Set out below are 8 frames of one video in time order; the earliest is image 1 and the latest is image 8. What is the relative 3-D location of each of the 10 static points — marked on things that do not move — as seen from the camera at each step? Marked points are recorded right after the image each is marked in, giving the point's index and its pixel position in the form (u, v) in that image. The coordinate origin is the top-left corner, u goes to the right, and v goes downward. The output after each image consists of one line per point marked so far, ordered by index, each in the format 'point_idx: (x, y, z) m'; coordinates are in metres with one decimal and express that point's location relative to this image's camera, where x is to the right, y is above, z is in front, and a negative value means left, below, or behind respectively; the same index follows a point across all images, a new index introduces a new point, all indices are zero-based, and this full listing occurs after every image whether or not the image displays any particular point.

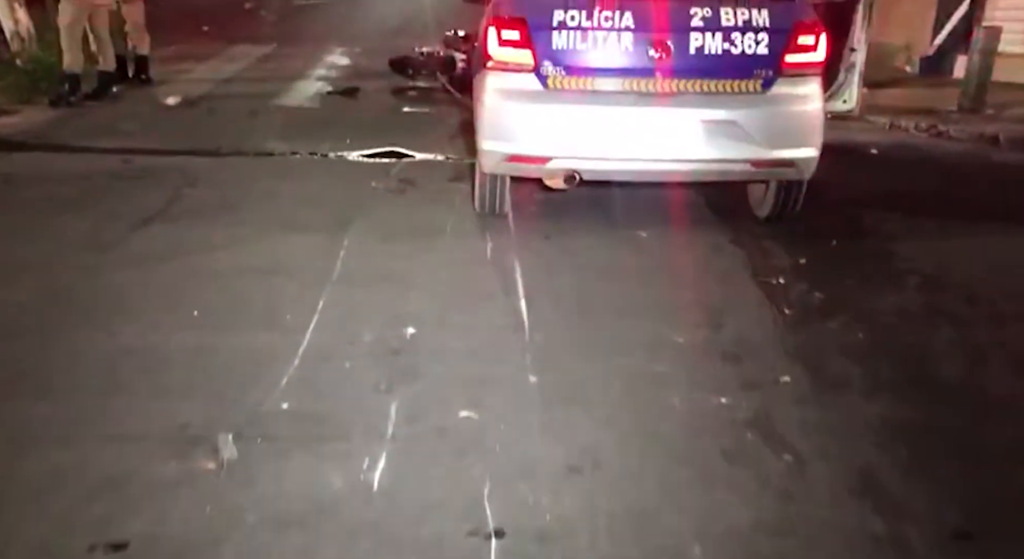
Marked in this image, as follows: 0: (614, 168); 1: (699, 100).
0: (+0.5, +0.6, +4.8) m
1: (+0.9, +0.9, +4.7) m
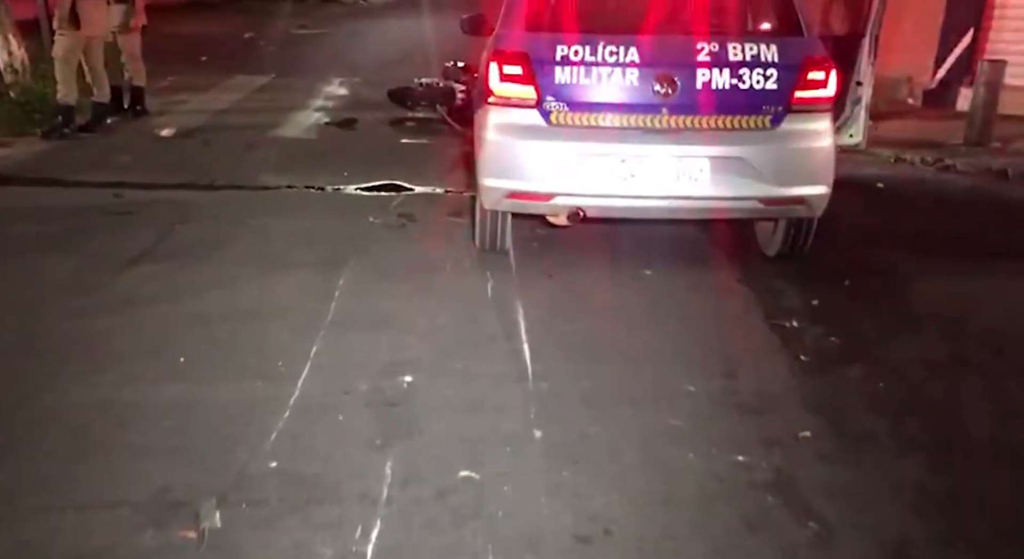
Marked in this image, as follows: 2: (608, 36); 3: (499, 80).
0: (+0.5, +0.4, +4.7) m
1: (+0.9, +0.7, +4.6) m
2: (+0.5, +1.2, +4.7) m
3: (-0.1, +1.0, +4.7) m
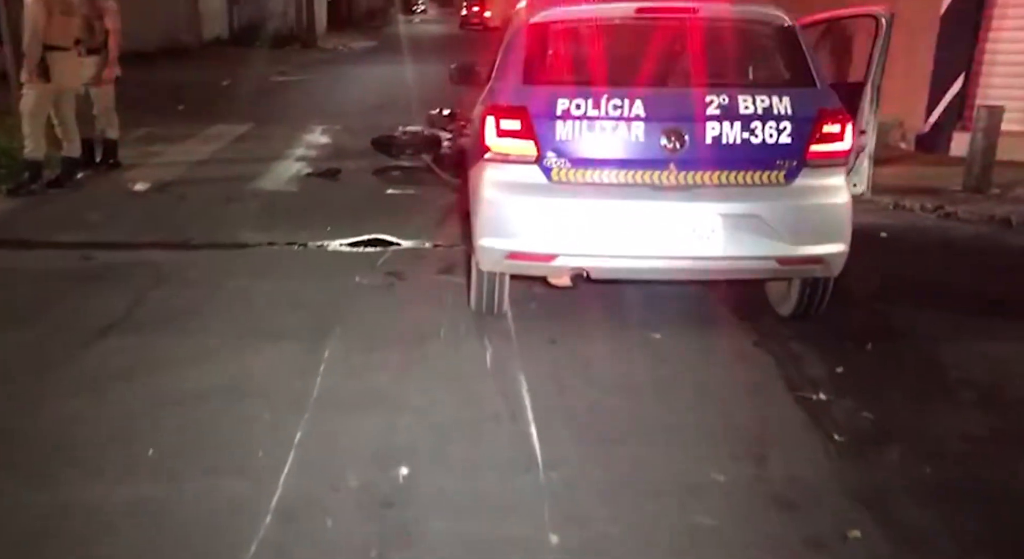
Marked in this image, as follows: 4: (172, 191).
0: (+0.5, +0.1, +4.4) m
1: (+0.9, +0.4, +4.3) m
2: (+0.5, +0.9, +4.4) m
3: (-0.1, +0.7, +4.5) m
4: (-3.0, +0.8, +8.5) m
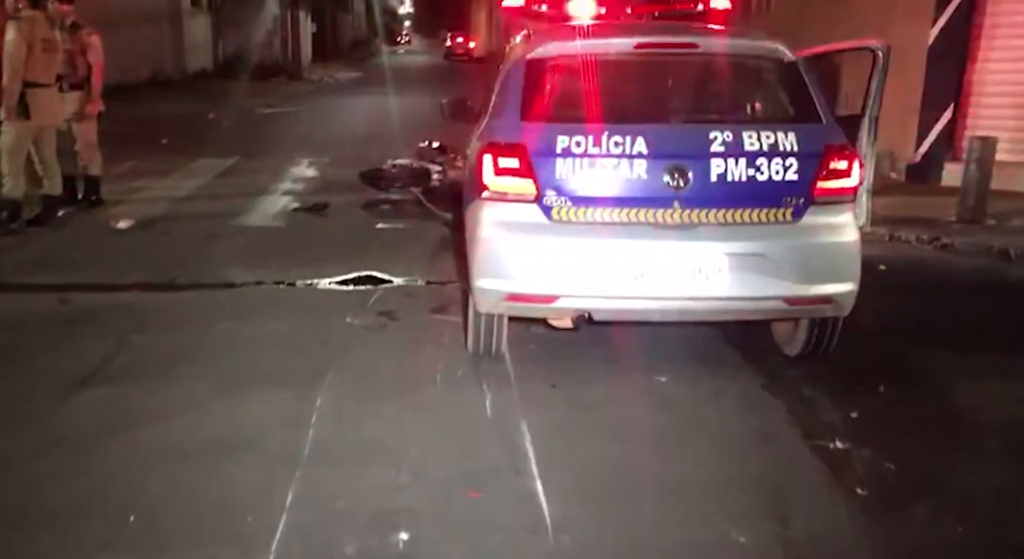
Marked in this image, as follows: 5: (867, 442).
0: (+0.5, -0.1, +4.2) m
1: (+0.9, +0.2, +4.2) m
2: (+0.4, +0.7, +4.3) m
3: (-0.1, +0.5, +4.3) m
4: (-3.1, +0.4, +8.3) m
5: (+1.3, -0.6, +3.6) m
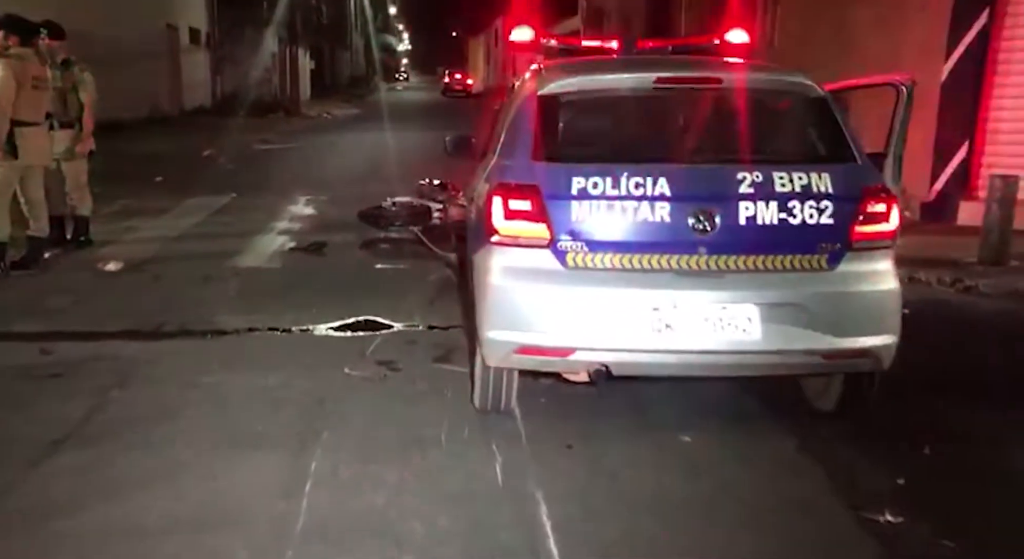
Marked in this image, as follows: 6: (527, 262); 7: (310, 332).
0: (+0.6, -0.3, +3.9) m
1: (+0.9, 0.0, +3.9) m
2: (+0.5, +0.5, +4.0) m
3: (0.0, +0.3, +4.0) m
4: (-3.0, +0.1, +8.0) m
5: (+1.4, -0.8, +3.3) m
6: (+0.1, +0.1, +4.0) m
7: (-1.3, -0.3, +6.2) m
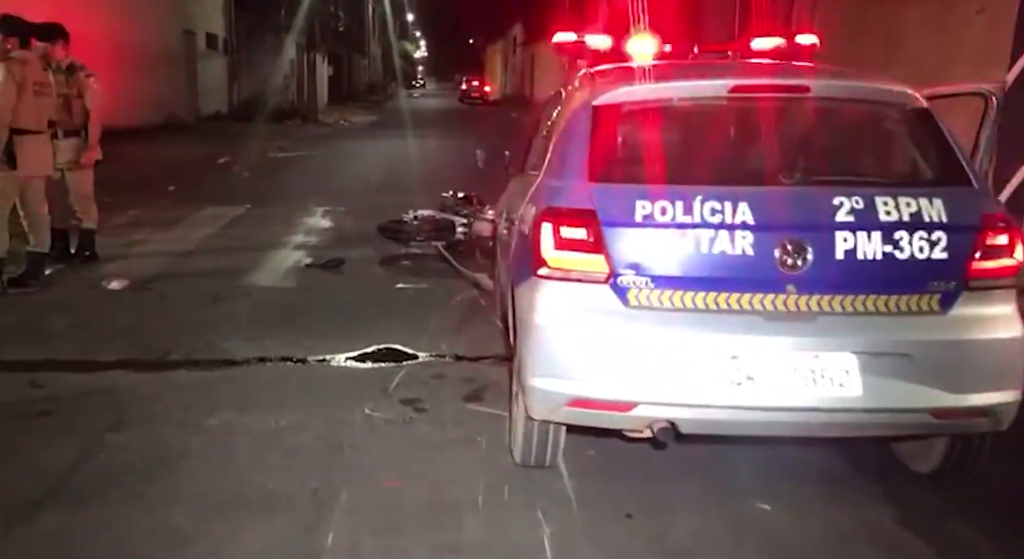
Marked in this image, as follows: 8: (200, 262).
0: (+0.7, -0.5, +3.3) m
1: (+1.1, -0.1, +3.3) m
2: (+0.7, +0.3, +3.4) m
3: (+0.2, +0.1, +3.4) m
4: (-2.8, -0.1, +7.4) m
5: (+1.5, -0.9, +2.7) m
6: (+0.2, -0.1, +3.4) m
7: (-1.1, -0.5, +5.6) m
8: (-2.8, +0.2, +8.6) m
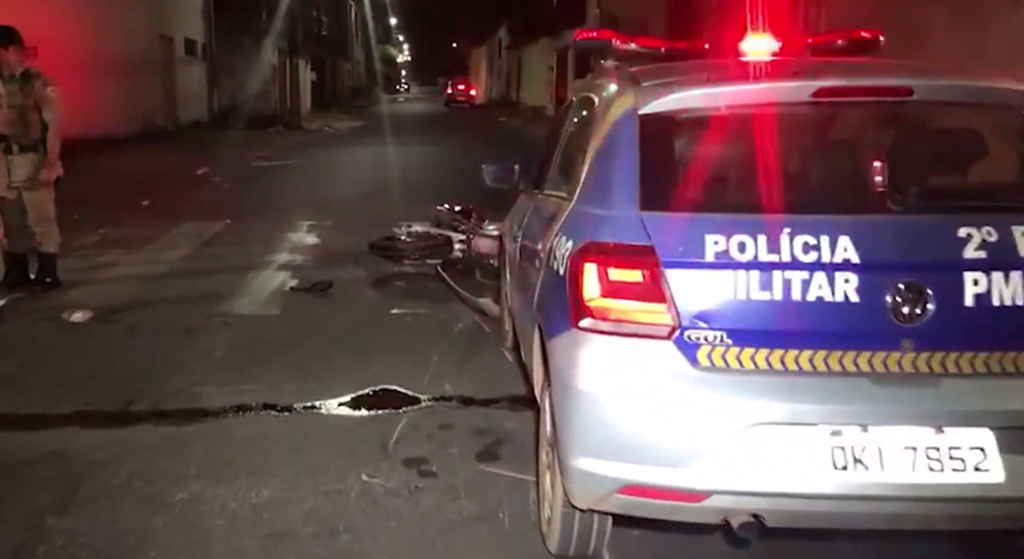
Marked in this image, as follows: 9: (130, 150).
0: (+0.9, -0.6, +2.6) m
1: (+1.2, -0.3, +2.6) m
2: (+0.8, +0.2, +2.7) m
3: (+0.3, 0.0, +2.7) m
4: (-2.7, -0.3, +6.7) m
5: (+1.7, -1.1, +2.0) m
6: (+0.4, -0.2, +2.7) m
7: (-1.0, -0.7, +4.9) m
8: (-2.8, -0.1, +7.9) m
9: (-7.8, +2.7, +19.9) m
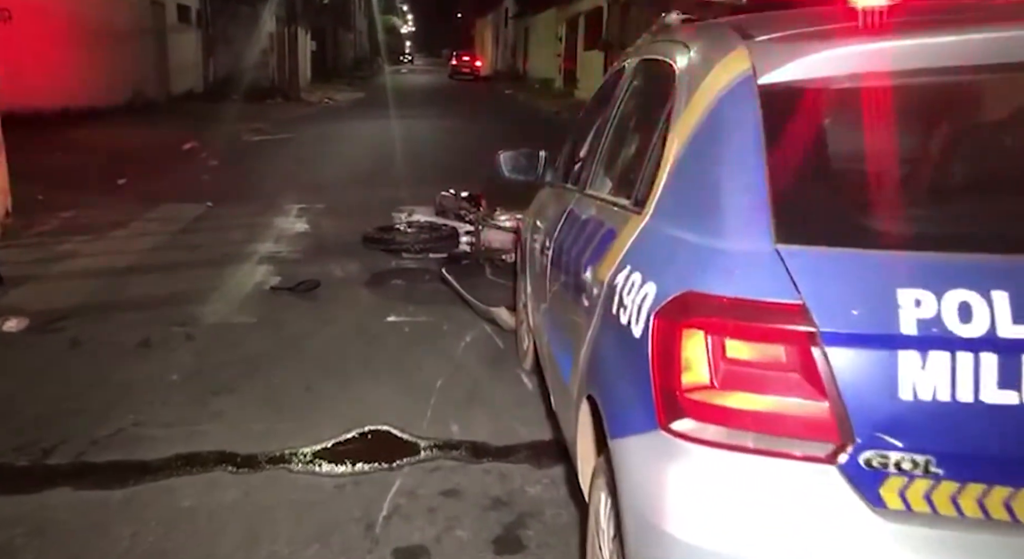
0: (+0.9, -0.8, +1.5) m
1: (+1.3, -0.4, +1.5) m
2: (+0.9, 0.0, +1.6) m
3: (+0.3, -0.2, +1.6) m
4: (-2.6, -0.3, +5.6) m
5: (+1.8, -1.2, +0.9) m
6: (+0.4, -0.4, +1.6) m
7: (-0.9, -0.7, +3.8) m
8: (-2.6, 0.0, +6.8) m
9: (-7.7, +3.0, +18.7) m
